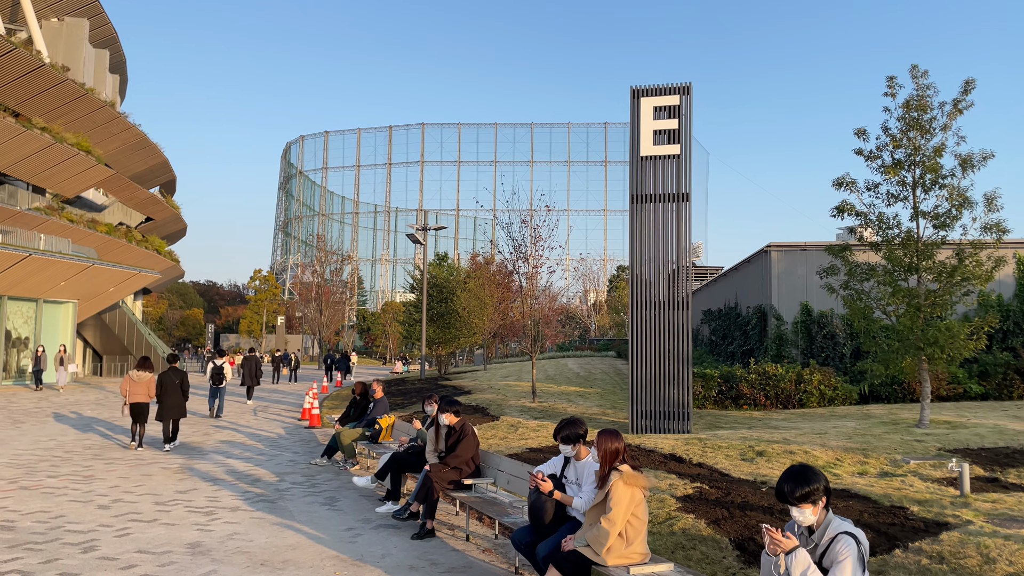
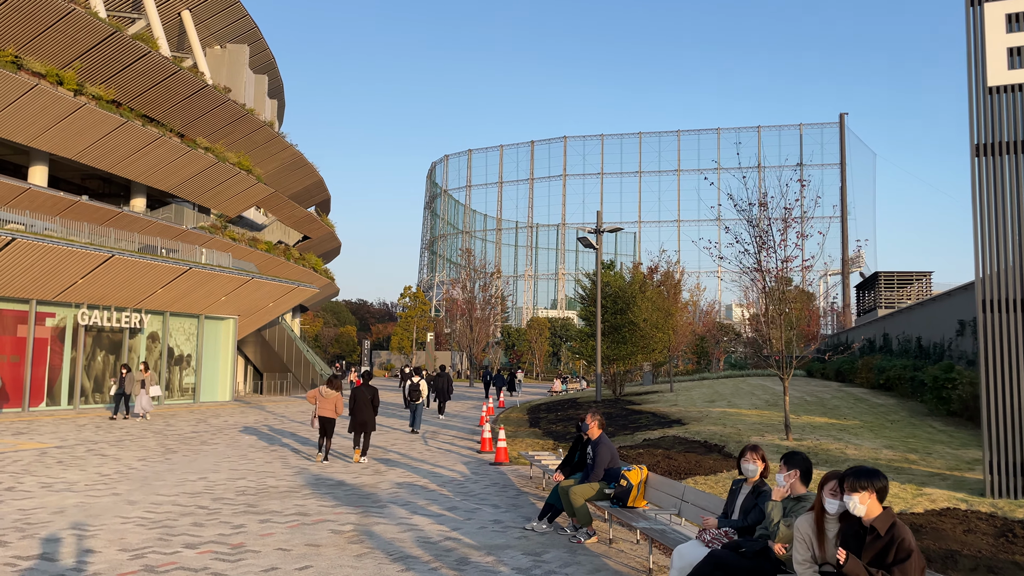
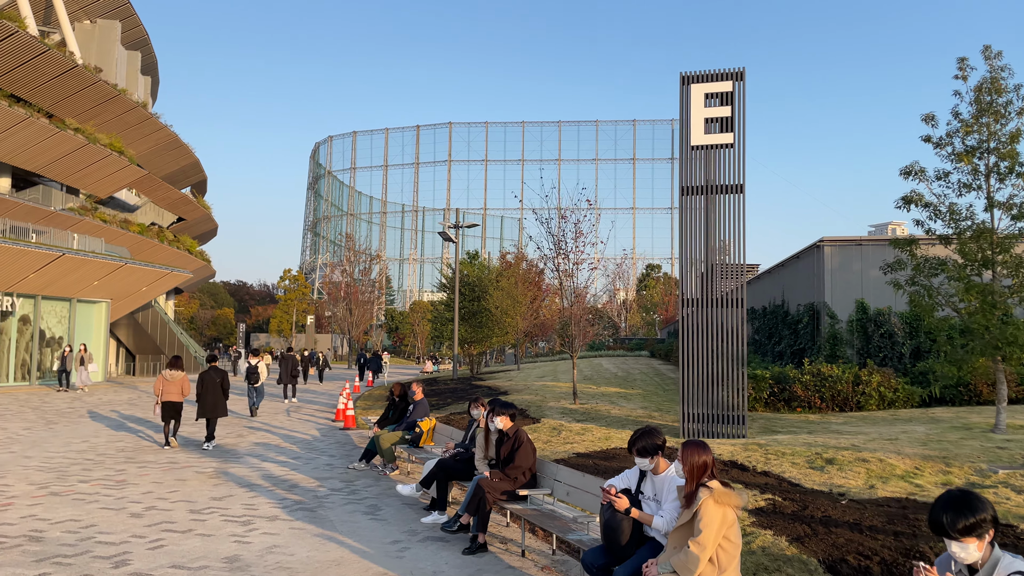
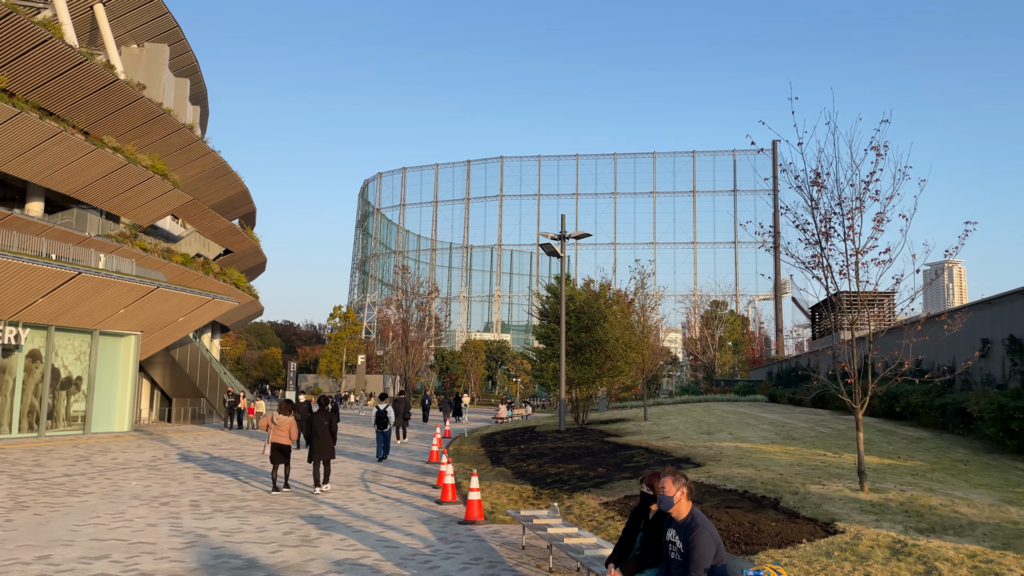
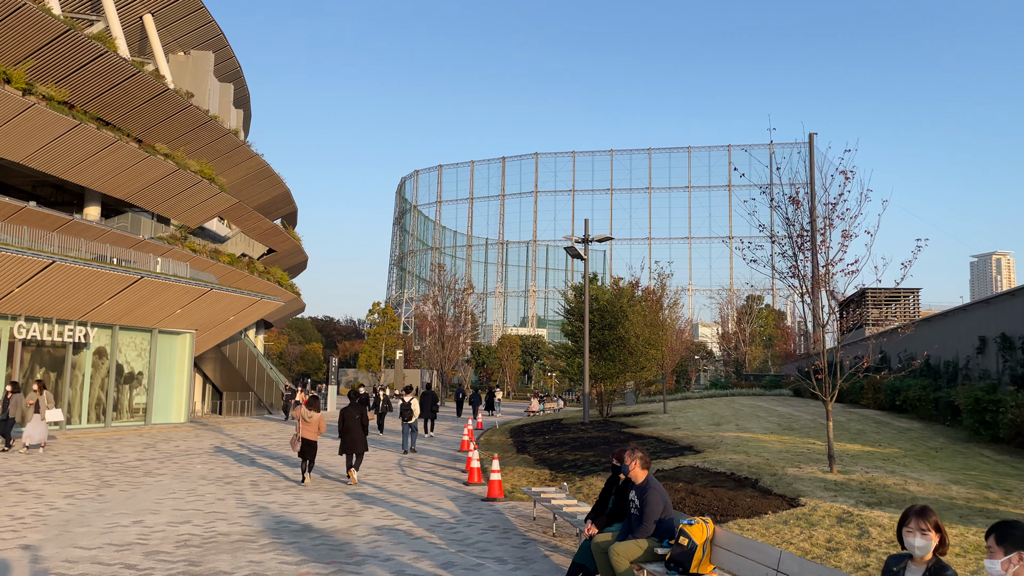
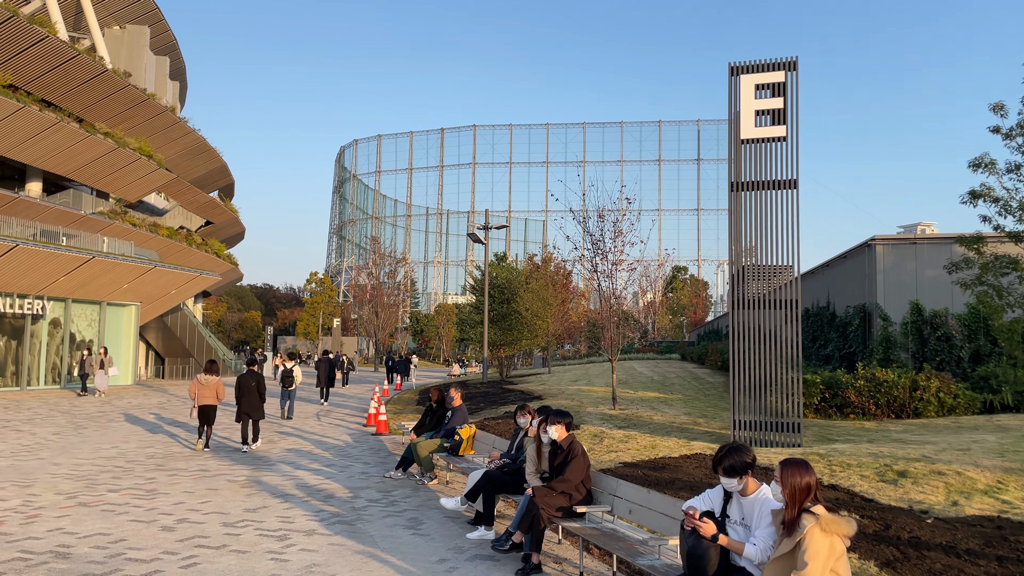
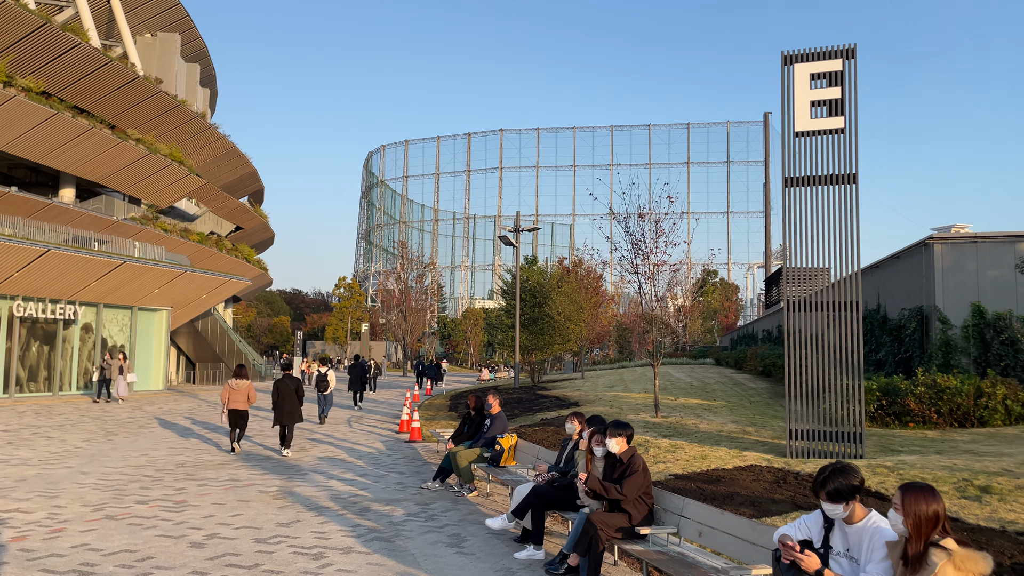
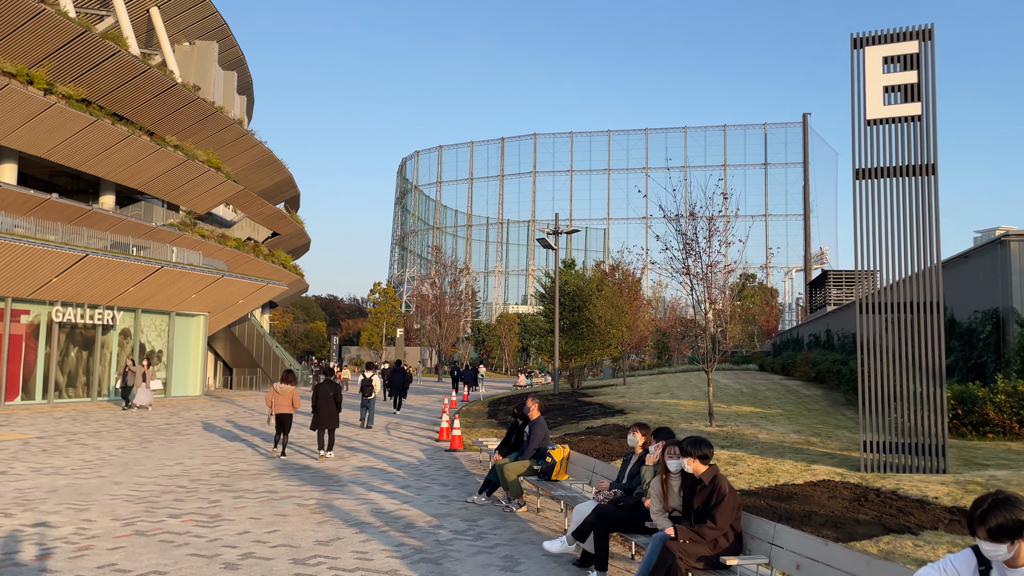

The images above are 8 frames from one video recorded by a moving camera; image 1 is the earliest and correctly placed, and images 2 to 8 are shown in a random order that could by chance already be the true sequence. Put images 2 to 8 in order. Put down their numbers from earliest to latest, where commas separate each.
3, 6, 7, 8, 2, 5, 4
